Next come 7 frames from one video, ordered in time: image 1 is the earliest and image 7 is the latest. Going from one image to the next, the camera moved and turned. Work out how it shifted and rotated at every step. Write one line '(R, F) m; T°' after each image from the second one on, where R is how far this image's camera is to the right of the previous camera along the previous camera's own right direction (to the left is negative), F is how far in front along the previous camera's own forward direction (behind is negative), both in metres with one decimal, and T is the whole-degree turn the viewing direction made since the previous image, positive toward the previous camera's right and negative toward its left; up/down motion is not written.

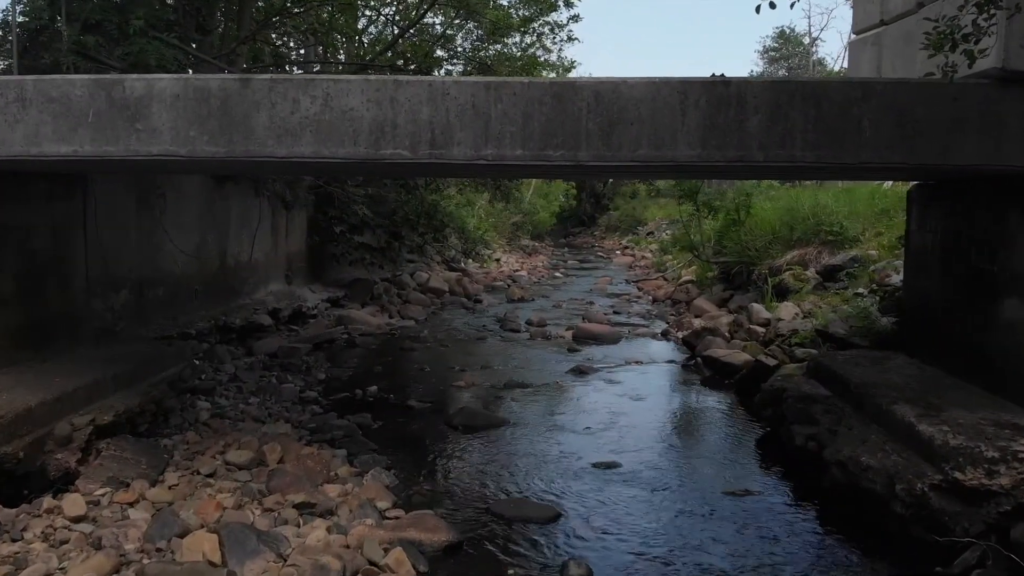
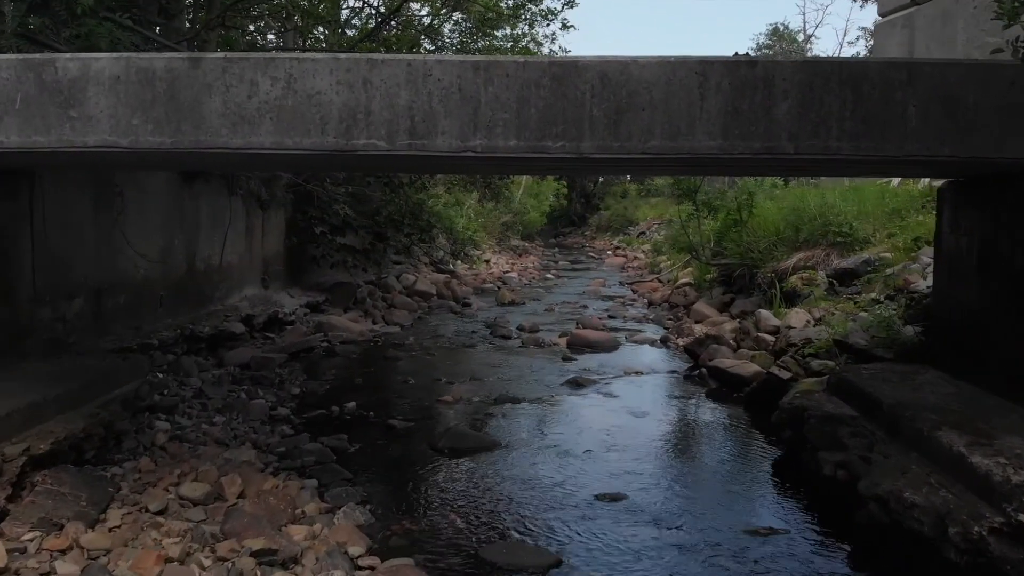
(0.0, +0.6) m; +1°
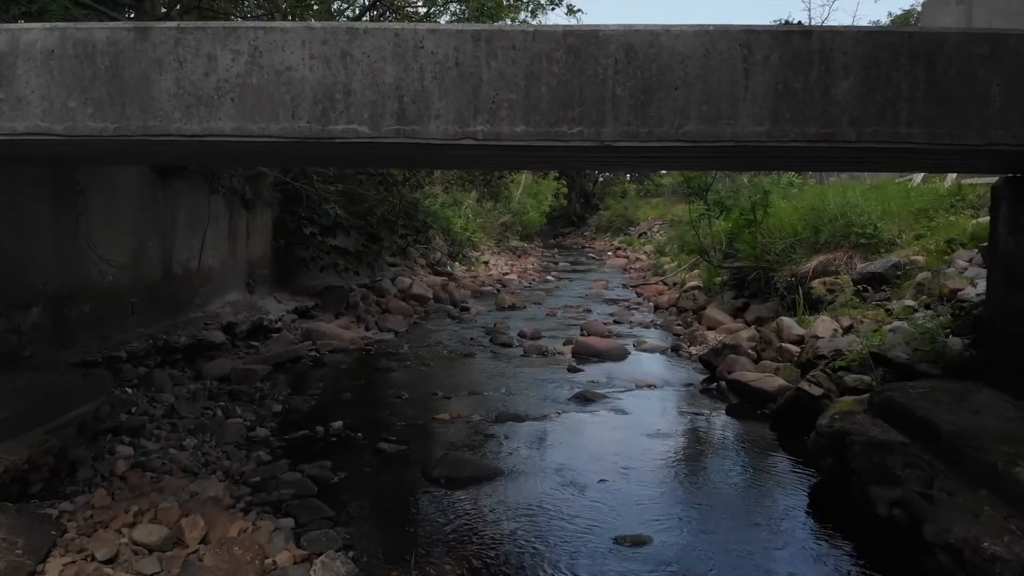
(0.0, +0.6) m; 0°
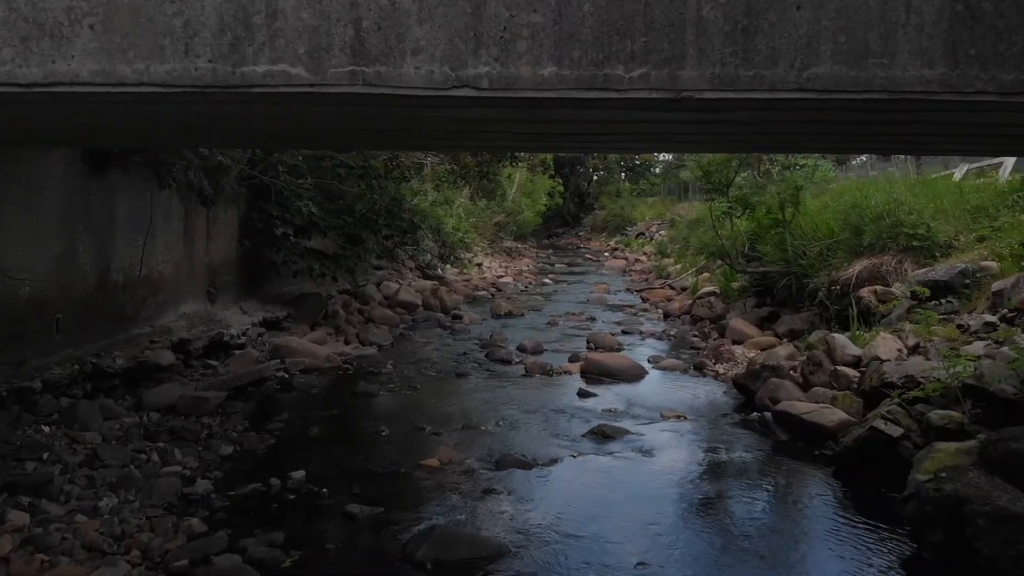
(-0.1, +1.2) m; +1°
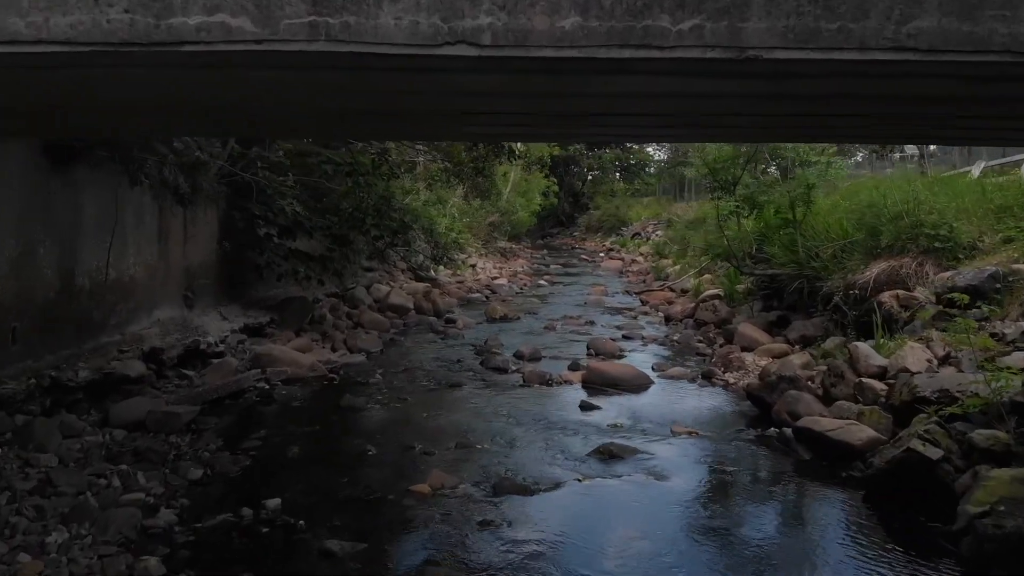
(0.0, +0.5) m; 0°
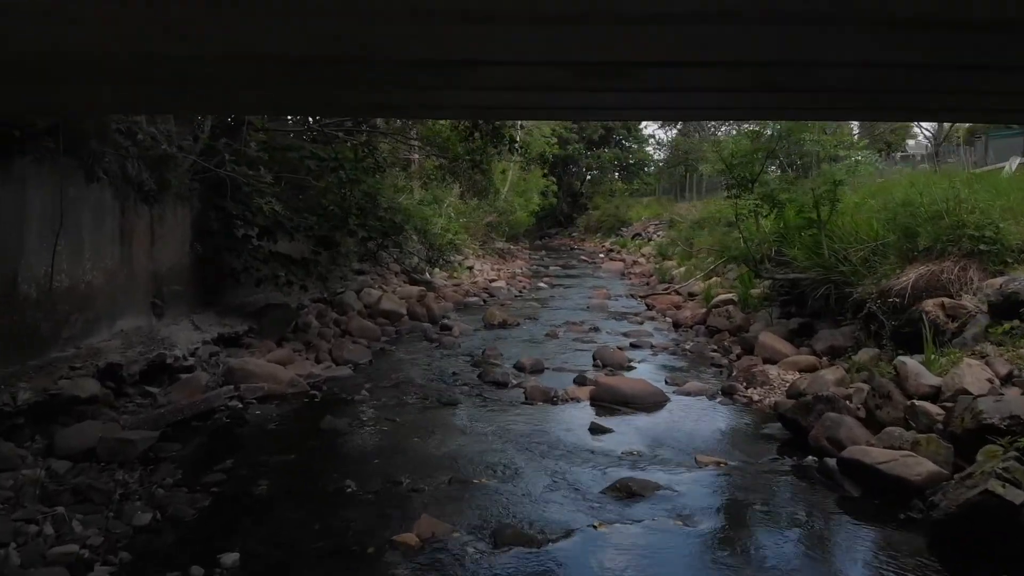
(0.0, +0.7) m; 0°
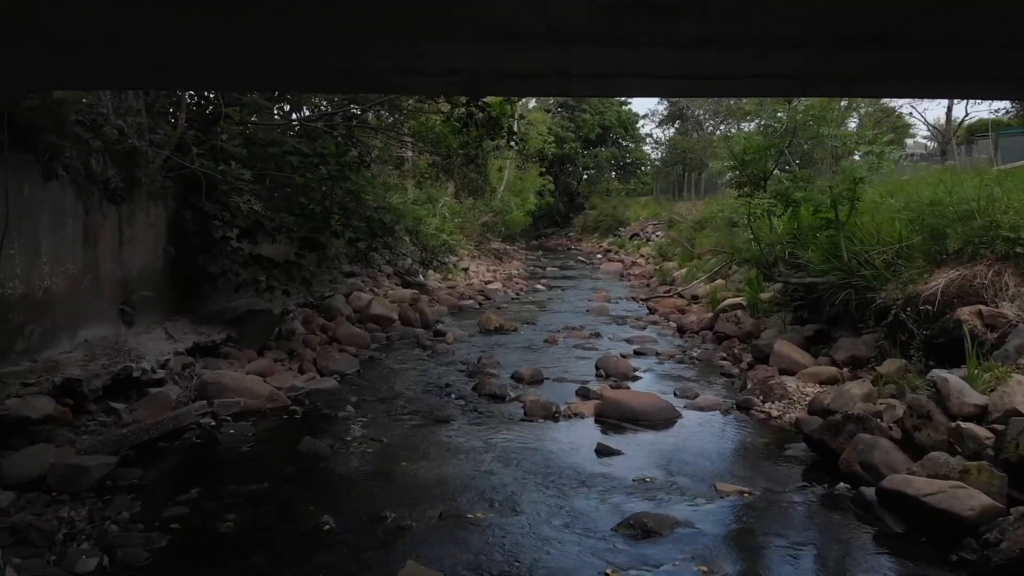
(0.0, +0.5) m; 0°
